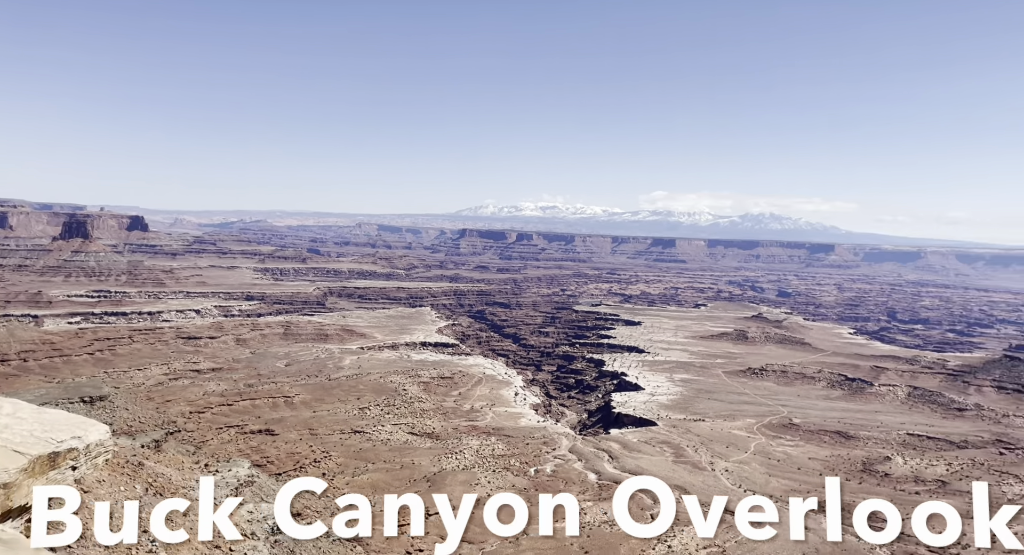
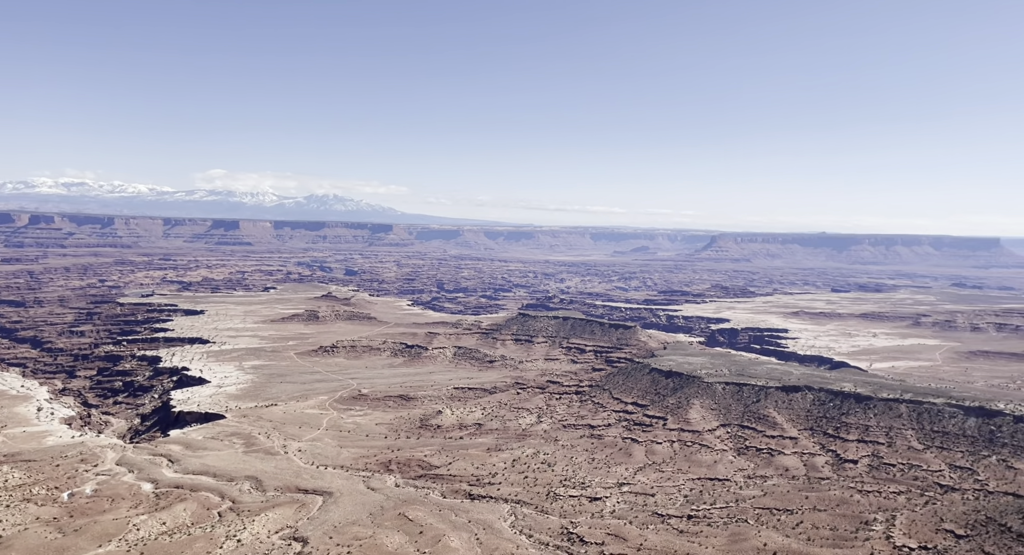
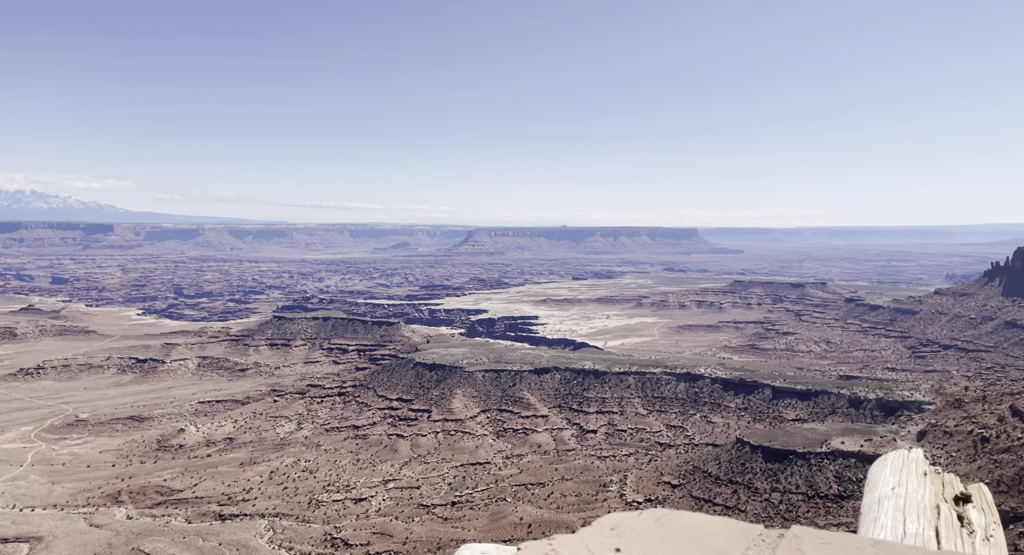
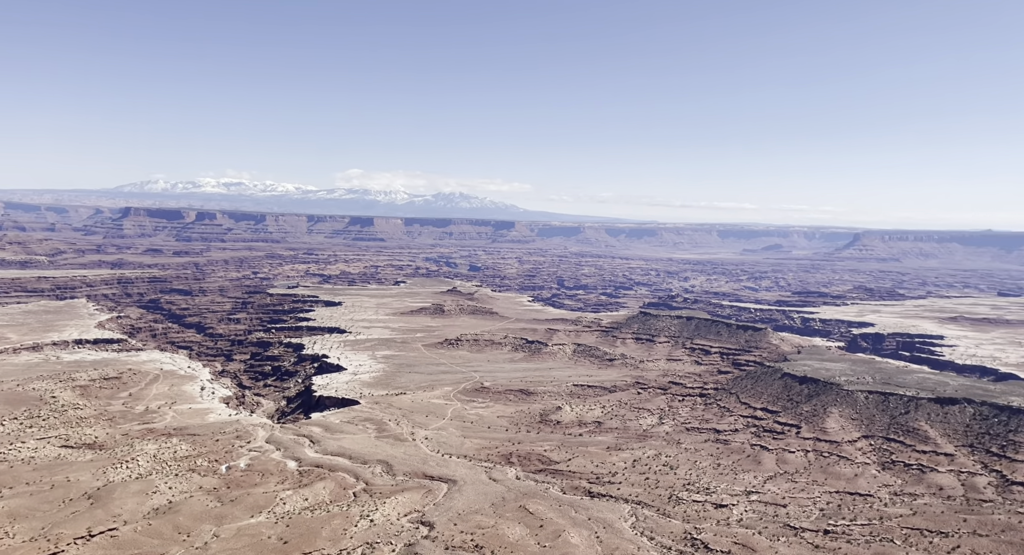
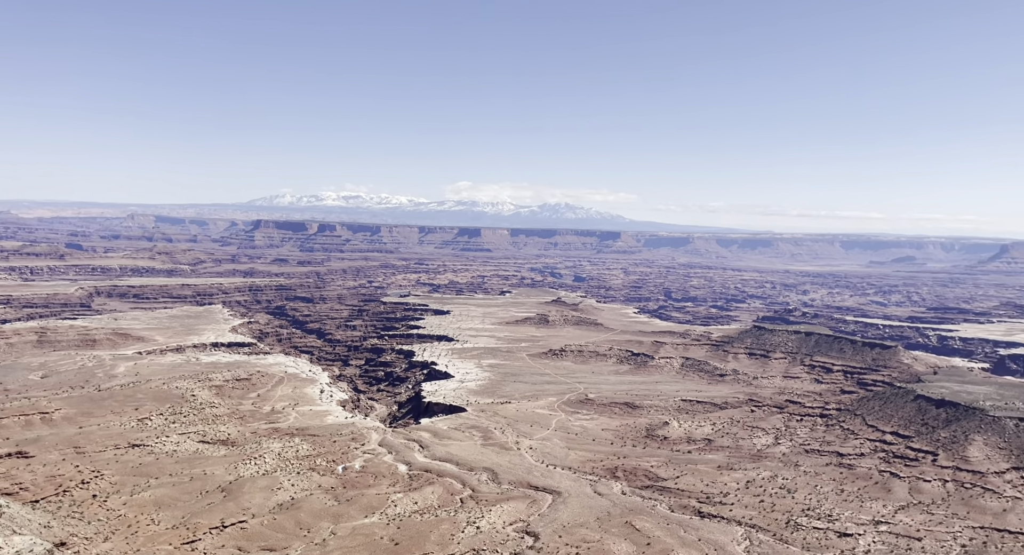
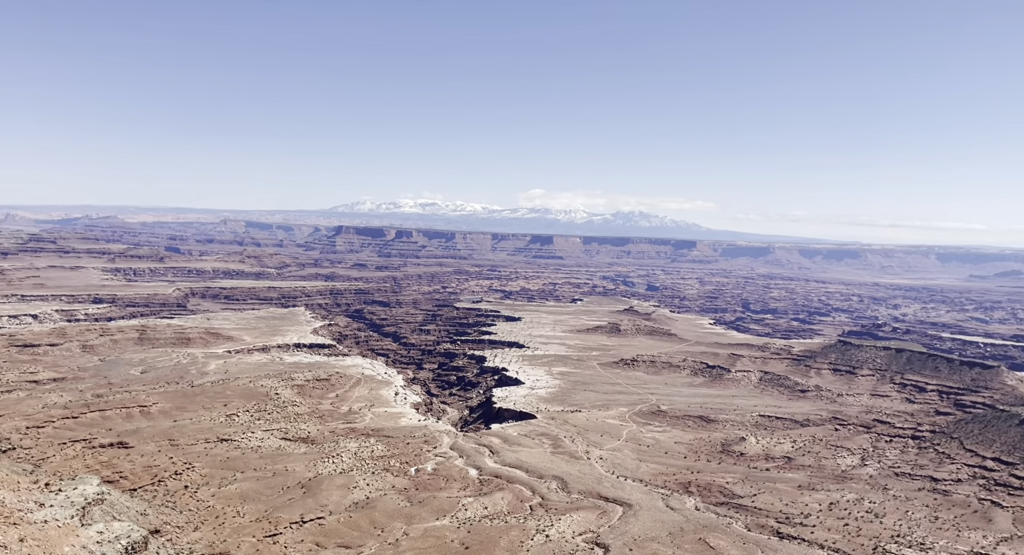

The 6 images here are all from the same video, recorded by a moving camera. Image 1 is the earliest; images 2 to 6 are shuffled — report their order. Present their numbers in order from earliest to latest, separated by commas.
6, 5, 4, 2, 3
